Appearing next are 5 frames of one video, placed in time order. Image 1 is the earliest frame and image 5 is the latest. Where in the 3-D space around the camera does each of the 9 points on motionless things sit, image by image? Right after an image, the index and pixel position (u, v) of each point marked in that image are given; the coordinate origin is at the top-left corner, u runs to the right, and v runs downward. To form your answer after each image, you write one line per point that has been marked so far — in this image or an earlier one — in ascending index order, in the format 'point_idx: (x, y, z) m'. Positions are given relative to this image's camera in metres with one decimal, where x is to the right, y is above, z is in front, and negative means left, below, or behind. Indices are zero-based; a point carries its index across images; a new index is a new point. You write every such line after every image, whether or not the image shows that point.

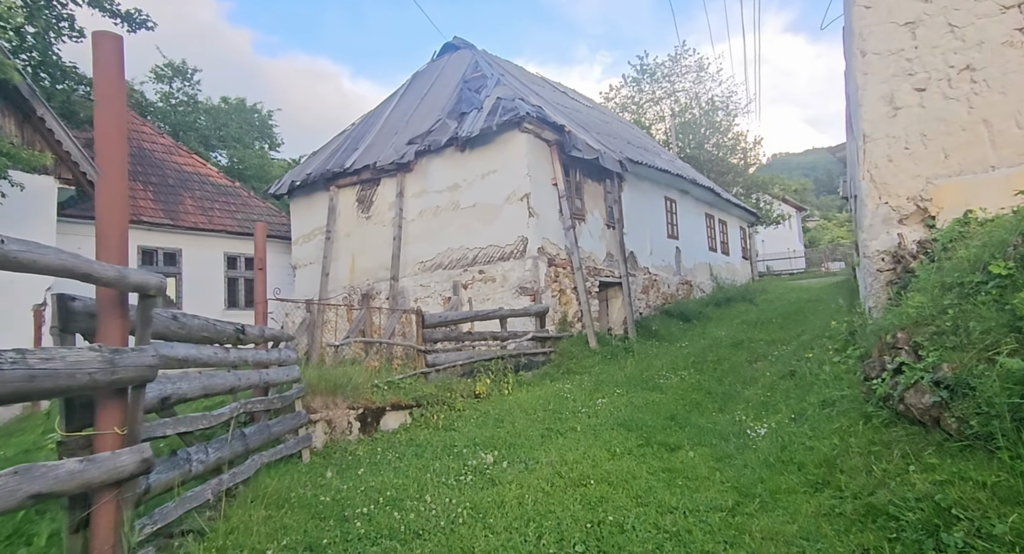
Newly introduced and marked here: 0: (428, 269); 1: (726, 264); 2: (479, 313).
0: (-1.5, +0.1, +9.2) m
1: (+6.1, +0.4, +14.8) m
2: (-0.4, -0.5, +6.9) m
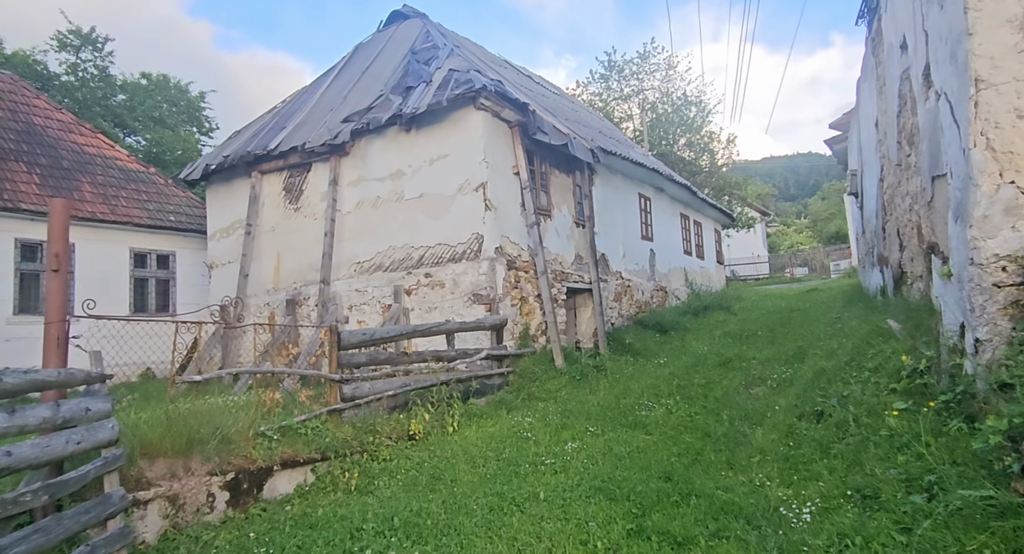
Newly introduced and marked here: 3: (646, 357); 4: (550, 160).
0: (-2.2, +0.1, +7.7) m
1: (+5.0, +0.2, +13.8) m
2: (-0.9, -0.5, +5.5) m
3: (+2.1, -1.2, +8.1) m
4: (+0.6, +1.9, +8.3) m
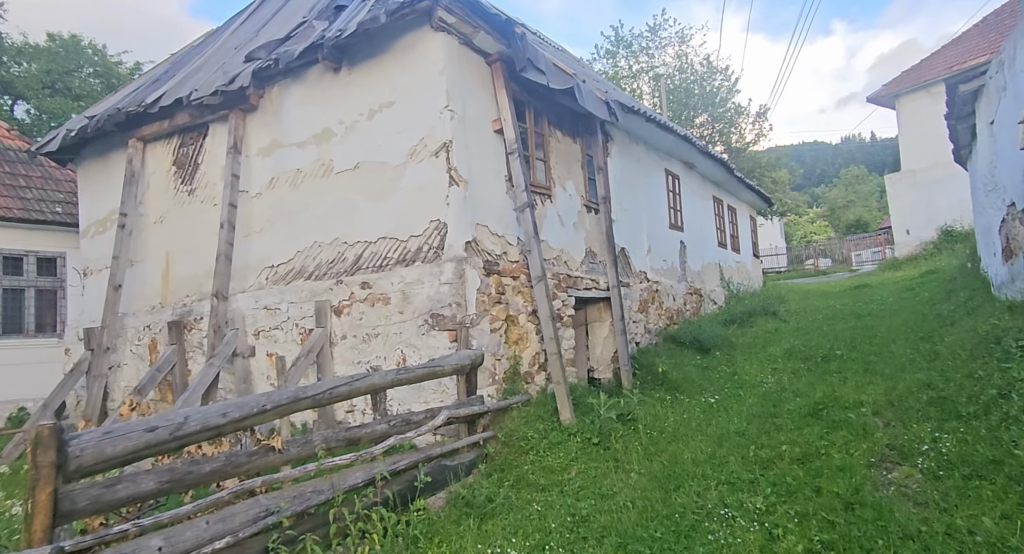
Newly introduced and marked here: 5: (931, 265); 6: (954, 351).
0: (-2.4, 0.0, +5.3) m
1: (+4.9, +0.3, +11.3) m
2: (-1.1, -0.6, +3.1) m
3: (+1.9, -1.3, +5.6) m
4: (+0.4, +1.8, +5.8) m
5: (+10.1, +0.3, +12.5) m
6: (+4.1, -0.7, +4.8) m
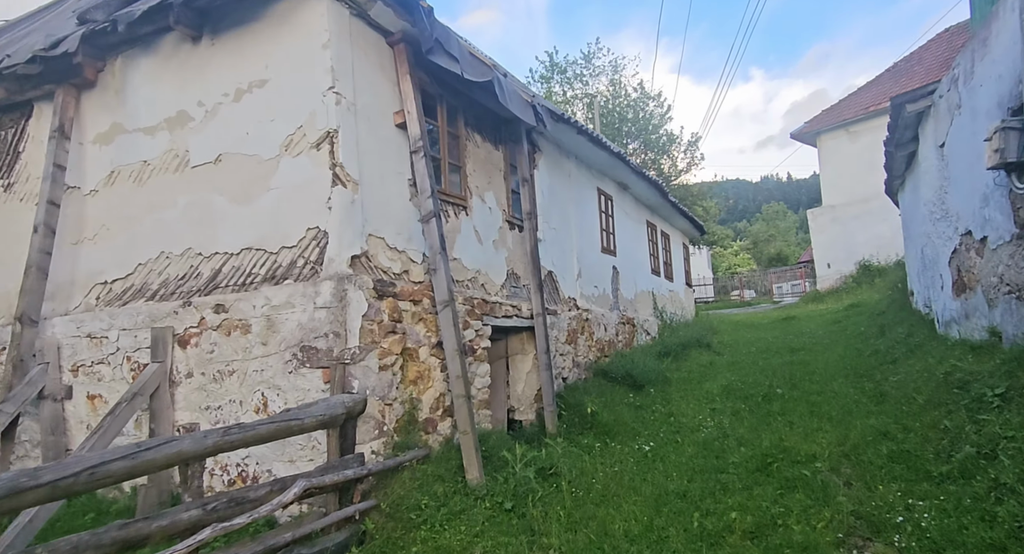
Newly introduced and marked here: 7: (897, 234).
0: (-3.2, -0.2, +4.1) m
1: (+3.3, -0.3, +11.0) m
2: (-1.7, -0.7, +2.0) m
3: (+1.0, -1.5, +4.9) m
4: (-0.4, +1.6, +5.1) m
5: (+8.3, -0.5, +12.7) m
6: (+3.3, -1.0, +4.3) m
7: (+10.6, +1.2, +14.3) m
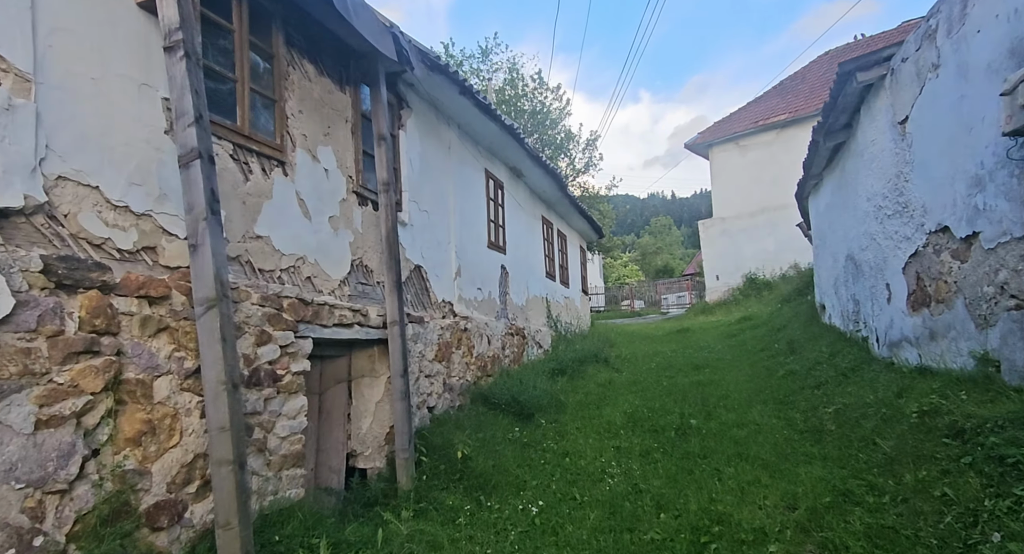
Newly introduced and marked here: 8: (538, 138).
0: (-4.0, 0.0, +2.0) m
1: (+1.0, -0.4, +10.0) m
2: (-2.1, -0.6, +0.2) m
3: (-0.1, -1.5, +3.5) m
4: (-1.5, +1.6, +3.5) m
5: (+5.6, -0.8, +12.7) m
6: (+2.3, -1.0, +3.4) m
7: (+7.6, +0.8, +14.7) m
8: (+1.1, +4.9, +19.5) m
